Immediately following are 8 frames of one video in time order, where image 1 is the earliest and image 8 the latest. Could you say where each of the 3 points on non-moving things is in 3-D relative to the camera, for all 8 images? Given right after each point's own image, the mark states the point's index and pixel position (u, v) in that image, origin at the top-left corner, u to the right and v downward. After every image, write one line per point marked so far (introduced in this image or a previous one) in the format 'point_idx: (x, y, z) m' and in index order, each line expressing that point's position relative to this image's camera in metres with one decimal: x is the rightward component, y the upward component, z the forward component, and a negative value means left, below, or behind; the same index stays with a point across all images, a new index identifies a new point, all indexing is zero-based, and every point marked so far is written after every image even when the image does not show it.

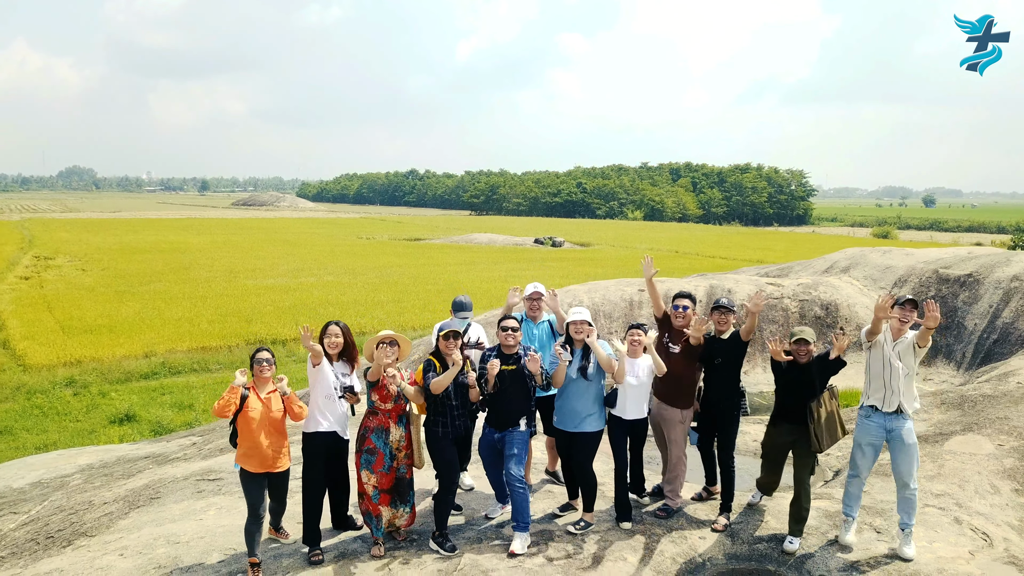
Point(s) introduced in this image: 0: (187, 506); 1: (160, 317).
0: (-1.6, -1.2, +4.2) m
1: (-8.7, -0.7, +19.6) m
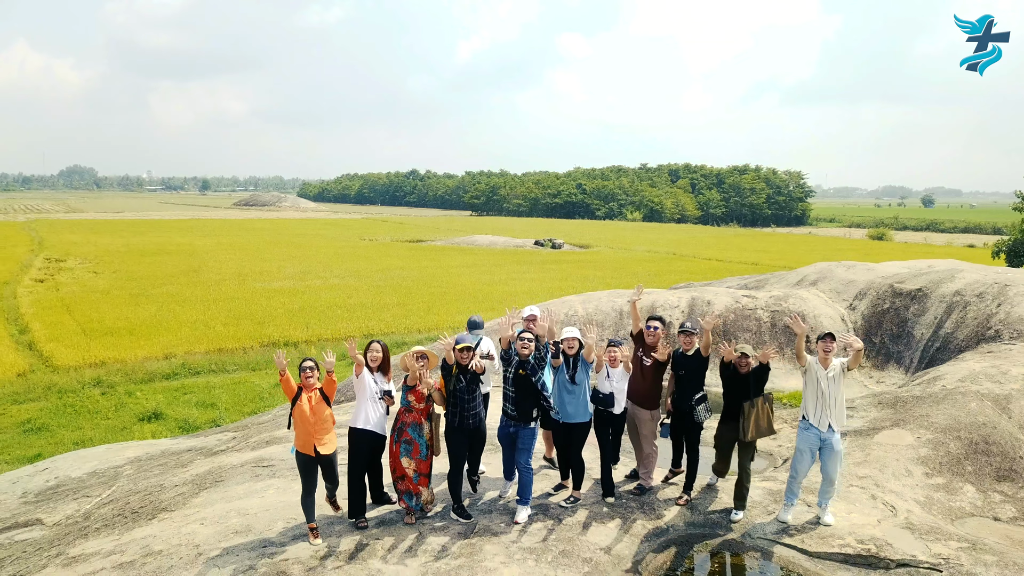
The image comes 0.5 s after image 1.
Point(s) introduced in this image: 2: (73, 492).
0: (-1.6, -1.3, +5.1) m
1: (-8.7, -0.8, +20.5) m
2: (-3.7, -1.7, +6.9) m
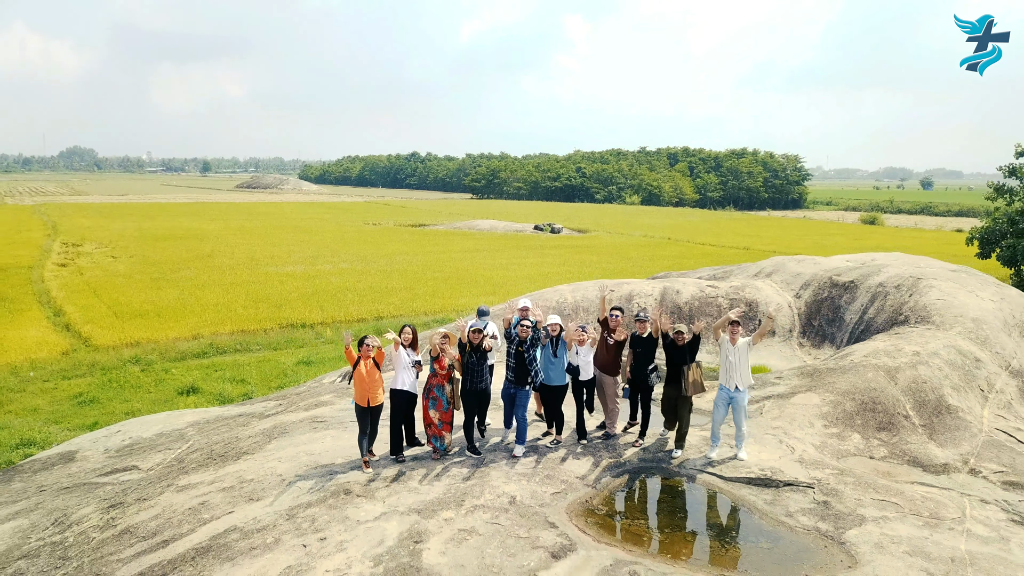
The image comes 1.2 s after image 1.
0: (-1.6, -1.3, +6.5) m
1: (-8.7, -0.4, +21.9) m
2: (-3.7, -1.6, +8.3) m
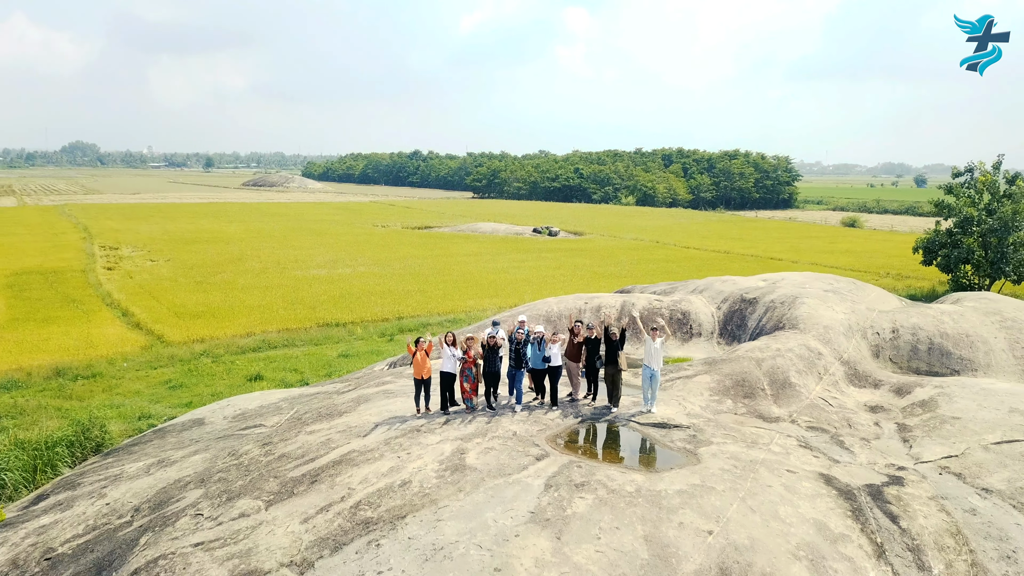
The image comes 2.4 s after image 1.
0: (-1.6, -1.5, +10.1) m
1: (-8.7, -0.5, +25.5) m
2: (-3.7, -1.9, +11.9) m
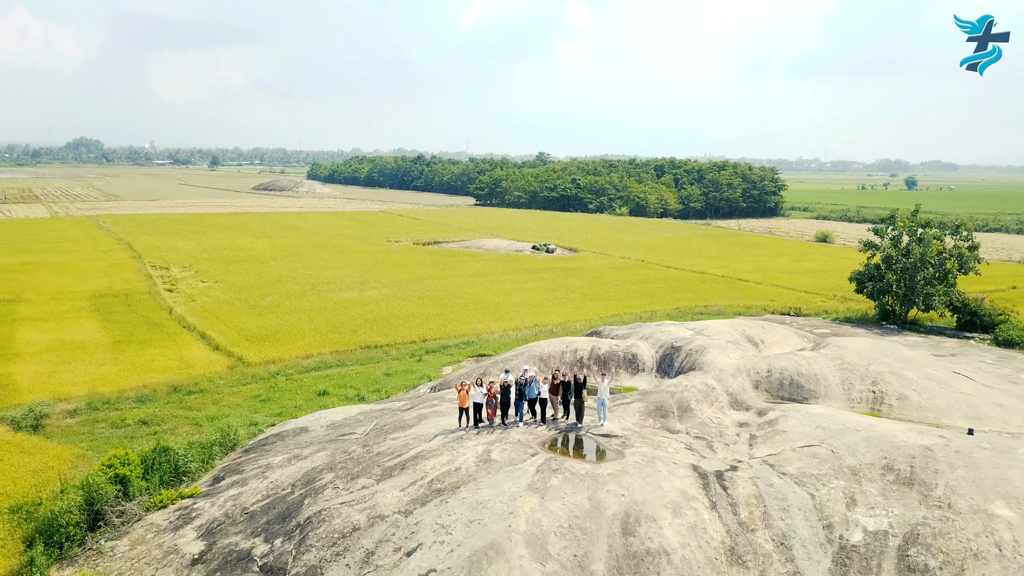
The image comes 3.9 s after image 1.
0: (-1.5, -2.7, +16.0) m
1: (-8.6, -1.6, +31.3) m
2: (-3.6, -3.0, +17.8) m
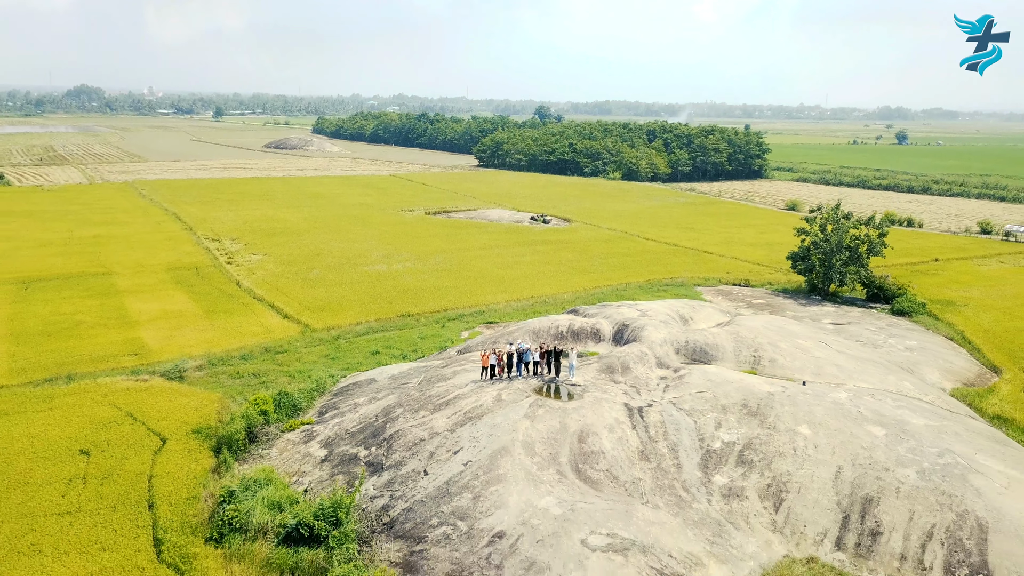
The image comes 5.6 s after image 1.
0: (-1.5, -2.7, +24.5) m
1: (-8.5, -0.6, +39.7) m
2: (-3.6, -2.9, +26.3) m
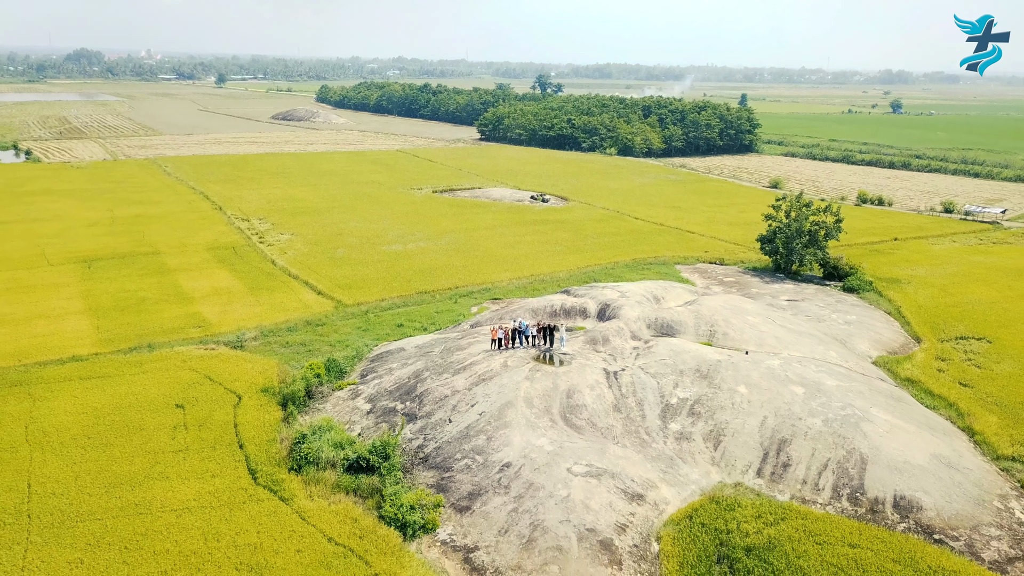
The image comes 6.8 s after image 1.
0: (-1.3, -2.2, +30.5) m
1: (-8.4, +0.6, +45.7) m
2: (-3.4, -2.4, +32.4) m
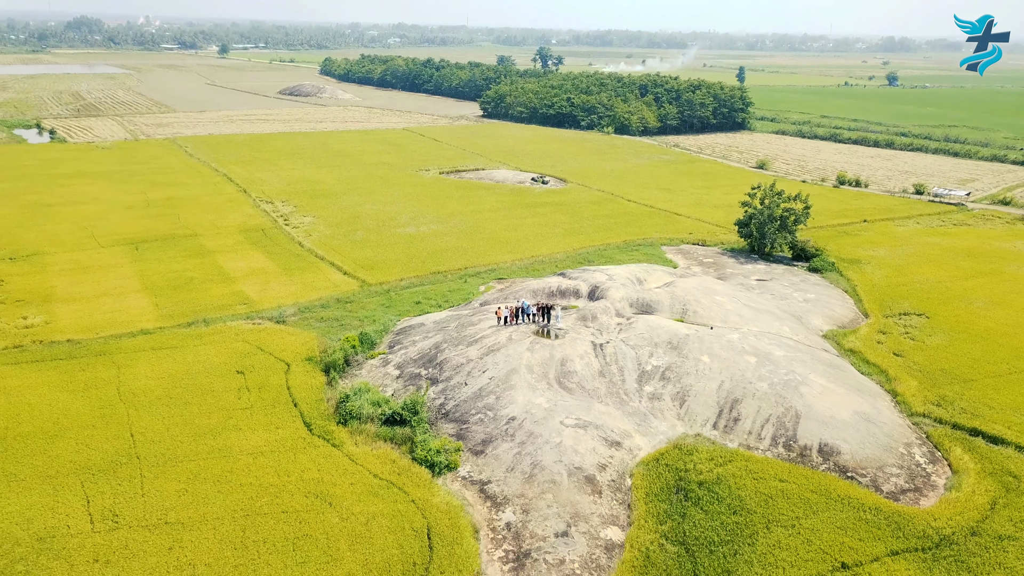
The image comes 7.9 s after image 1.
0: (-1.2, -1.6, +36.3) m
1: (-8.2, +1.9, +51.3) m
2: (-3.3, -1.6, +38.2) m
